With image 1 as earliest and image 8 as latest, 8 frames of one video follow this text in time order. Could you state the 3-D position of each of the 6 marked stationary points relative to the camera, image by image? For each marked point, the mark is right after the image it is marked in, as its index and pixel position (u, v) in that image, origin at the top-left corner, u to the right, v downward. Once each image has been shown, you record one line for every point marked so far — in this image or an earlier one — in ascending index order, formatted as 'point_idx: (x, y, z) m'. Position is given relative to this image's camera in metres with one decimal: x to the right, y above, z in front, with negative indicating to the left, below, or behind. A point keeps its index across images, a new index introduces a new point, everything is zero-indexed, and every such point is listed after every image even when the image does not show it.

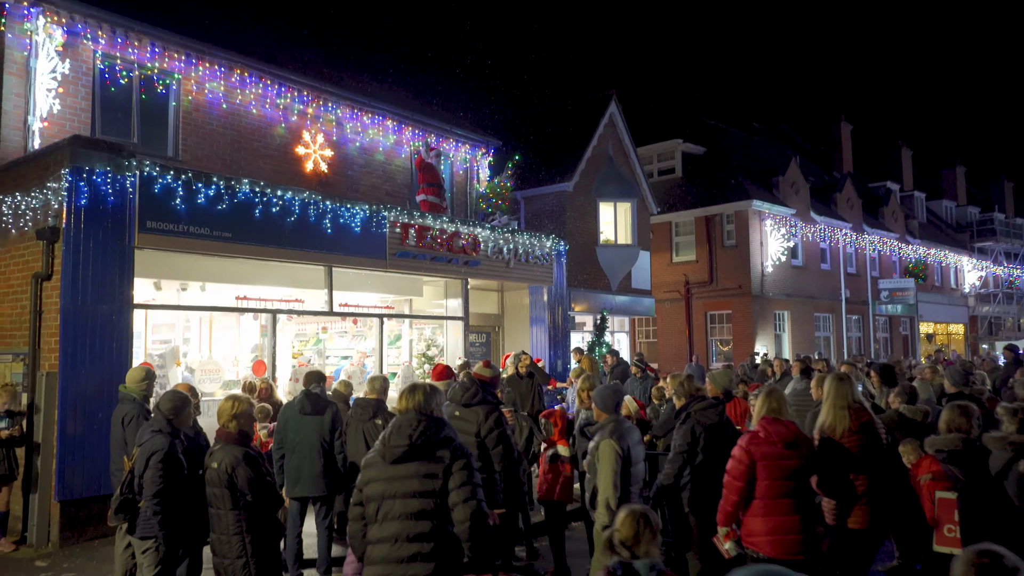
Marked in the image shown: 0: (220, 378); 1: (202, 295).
0: (-4.3, -1.4, +11.5) m
1: (-4.5, -0.1, +11.1) m
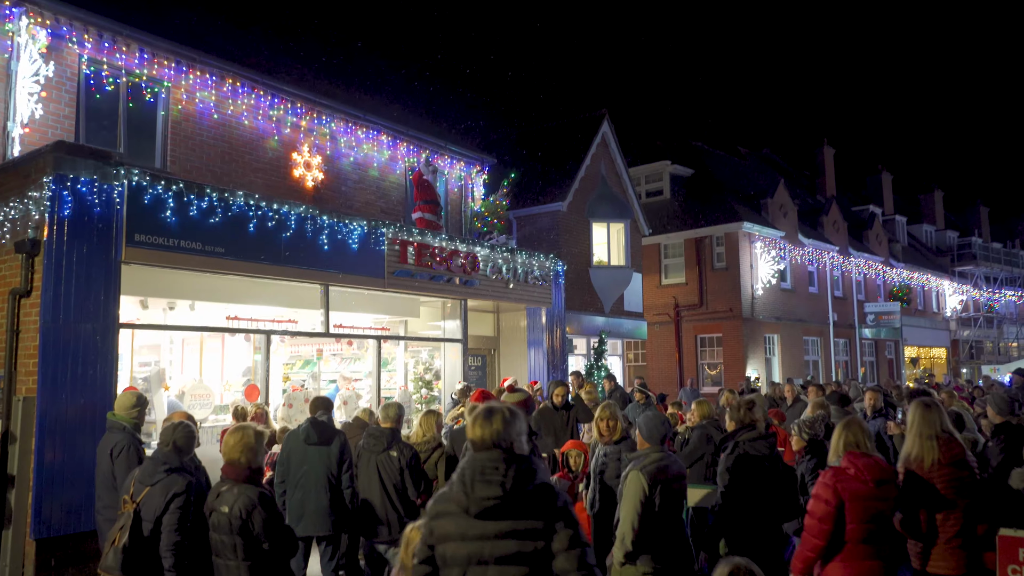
0: (-4.2, -1.6, +10.8) m
1: (-4.4, -0.4, +10.4) m
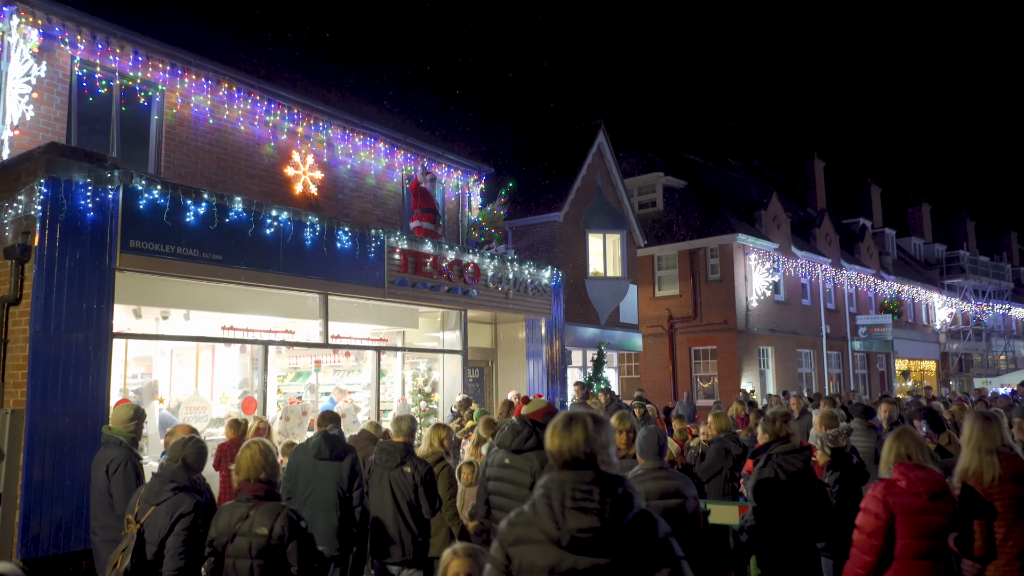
0: (-4.2, -1.8, +10.4) m
1: (-4.3, -0.5, +10.1) m
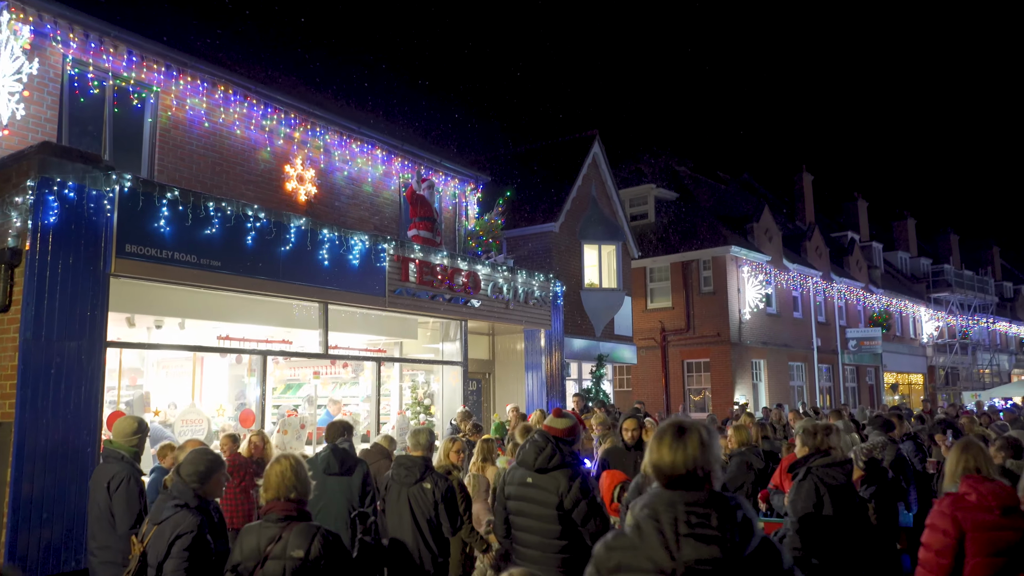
0: (-4.1, -1.9, +10.0) m
1: (-4.2, -0.6, +9.7) m
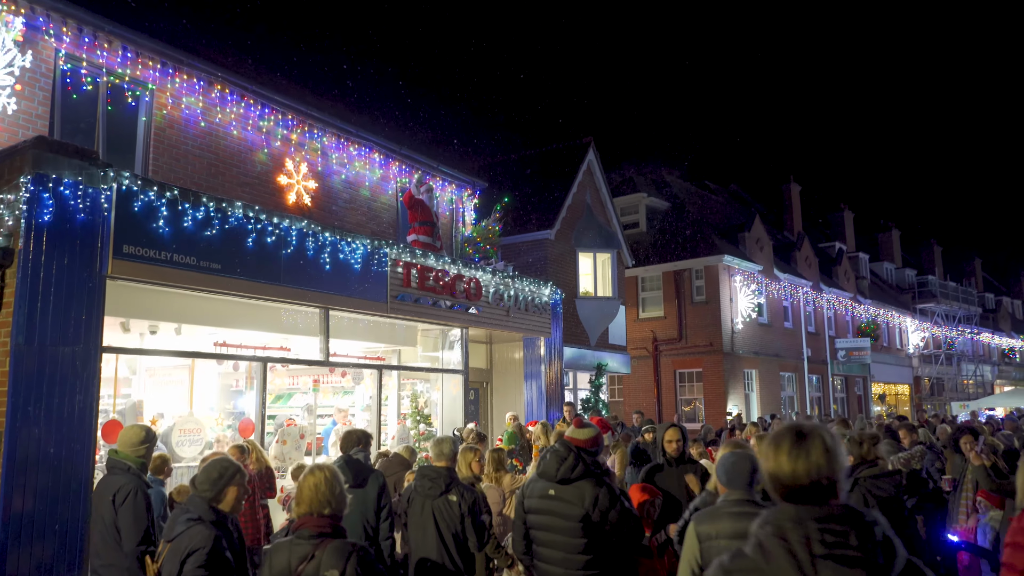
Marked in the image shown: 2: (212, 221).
0: (-3.9, -1.9, +9.6) m
1: (-4.1, -0.6, +9.3) m
2: (-3.6, +0.8, +9.2) m
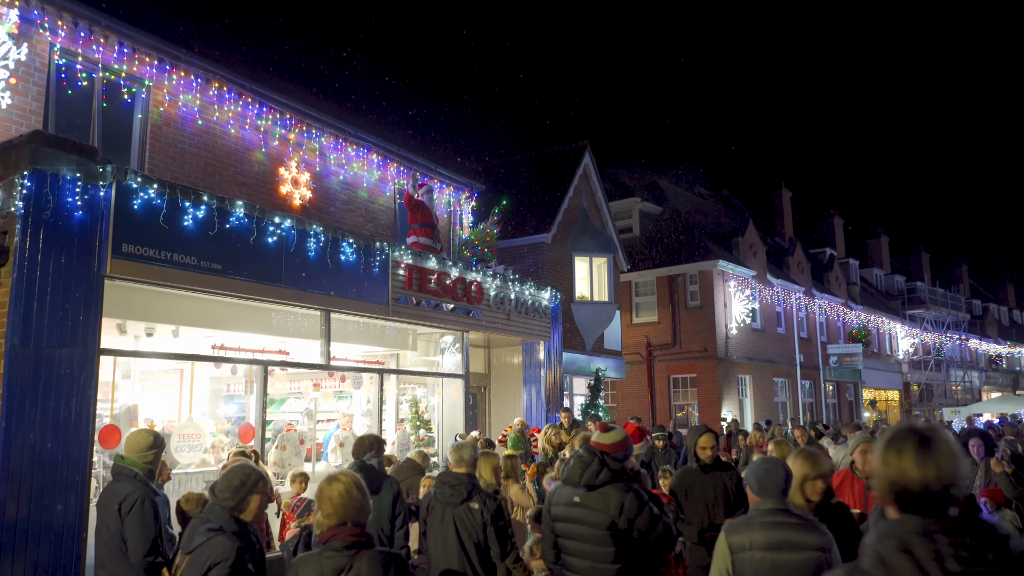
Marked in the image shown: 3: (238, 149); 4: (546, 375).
0: (-3.9, -1.9, +9.3) m
1: (-4.0, -0.6, +9.0) m
2: (-3.5, +0.8, +8.9) m
3: (-4.3, +2.2, +12.1) m
4: (+0.7, -1.8, +15.6) m
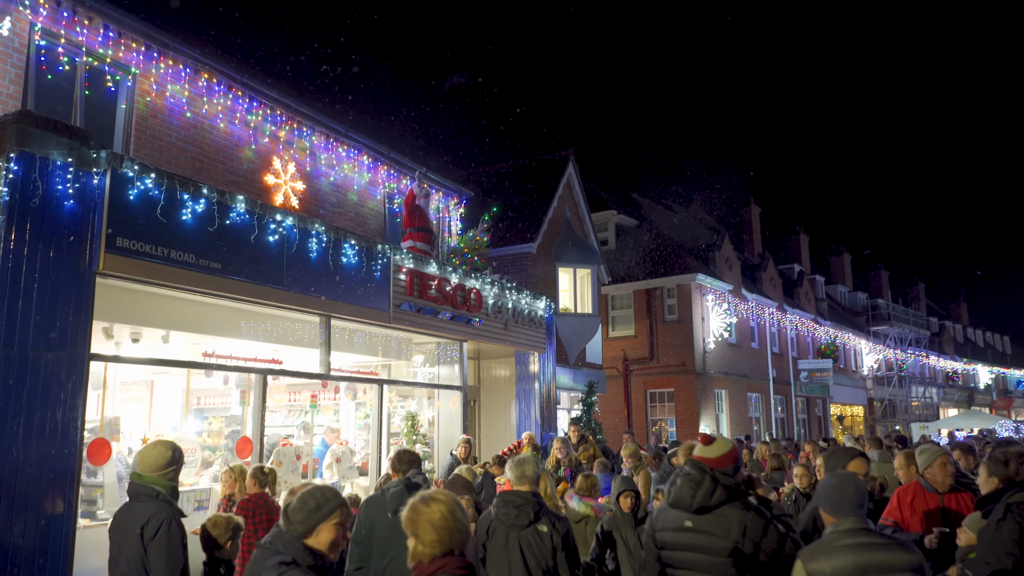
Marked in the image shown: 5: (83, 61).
0: (-3.7, -1.9, +8.6) m
1: (-3.8, -0.6, +8.3) m
2: (-3.2, +0.8, +8.2) m
3: (-4.2, +2.1, +11.4) m
4: (+0.5, -2.0, +15.1) m
5: (-5.4, +2.9, +9.6) m
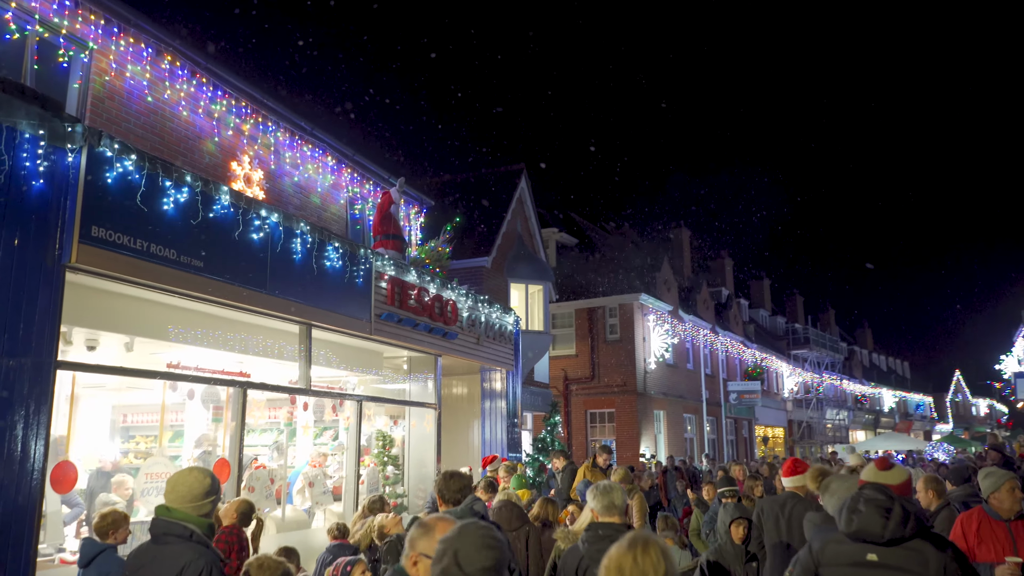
0: (-3.6, -2.0, +7.5) m
1: (-3.6, -0.6, +7.2) m
2: (-3.1, +0.8, +7.3) m
3: (-4.4, +2.1, +10.3) m
4: (-0.2, -2.3, +14.5) m
5: (-5.3, +2.9, +8.4) m
